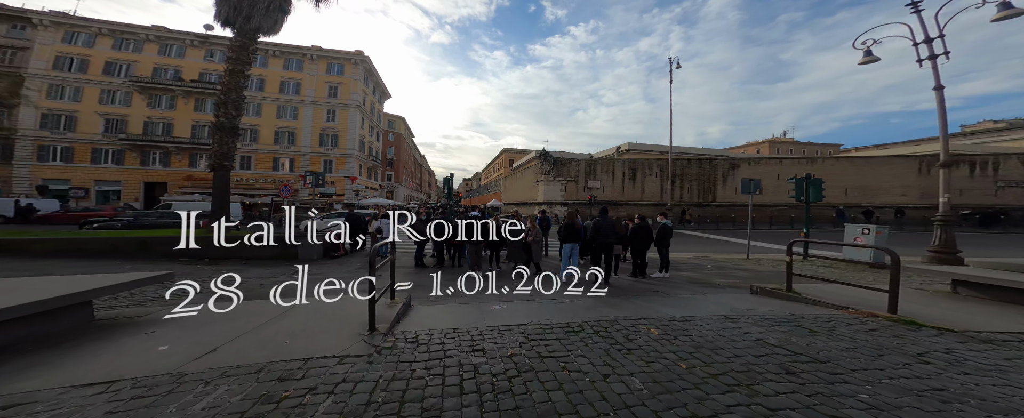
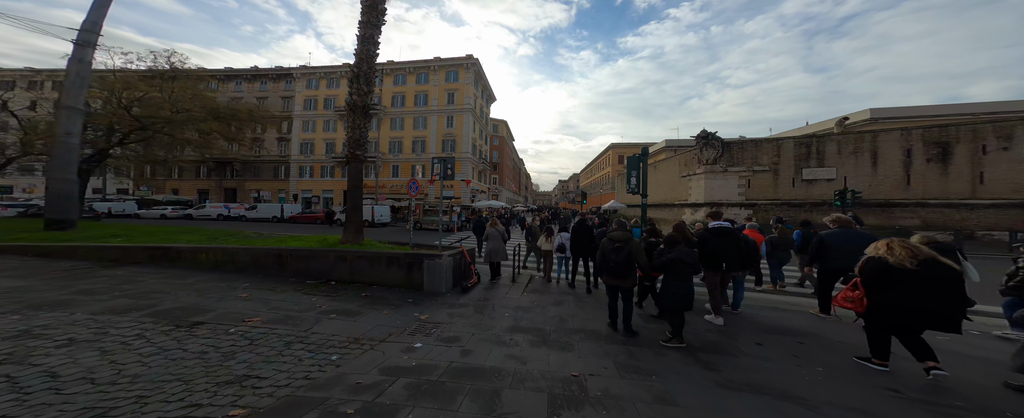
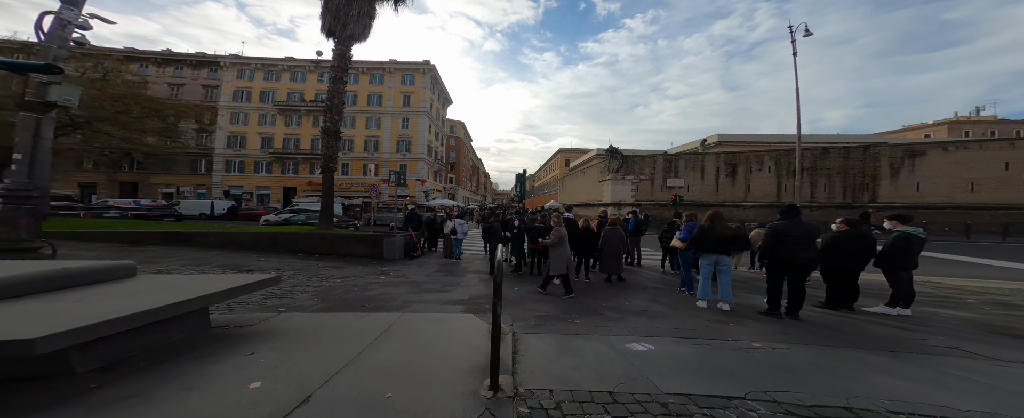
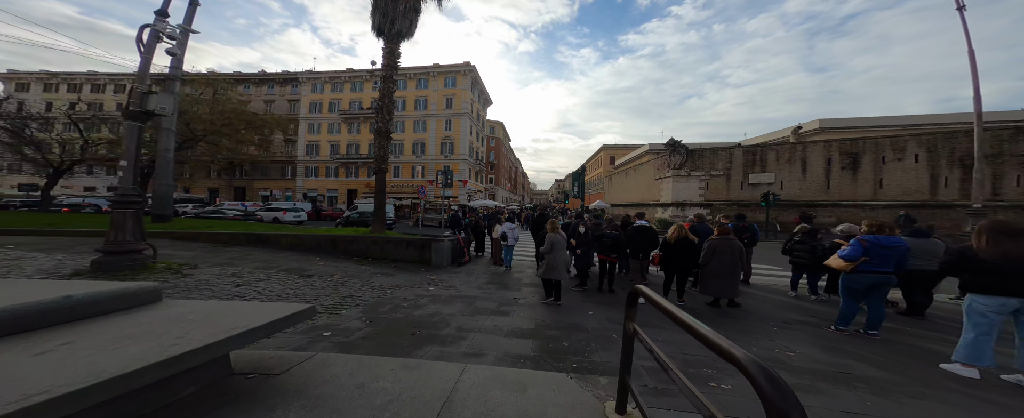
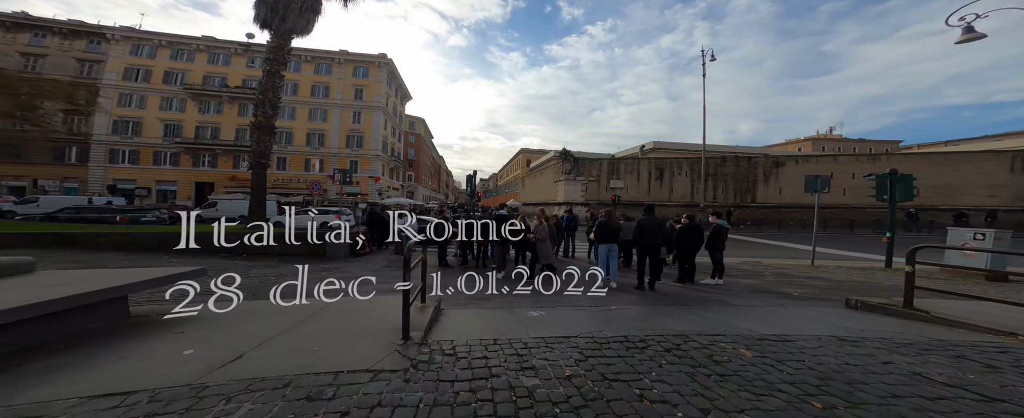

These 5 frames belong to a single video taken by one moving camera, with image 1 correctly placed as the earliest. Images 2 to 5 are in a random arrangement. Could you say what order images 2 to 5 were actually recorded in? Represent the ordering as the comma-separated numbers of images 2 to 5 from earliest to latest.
5, 3, 4, 2
